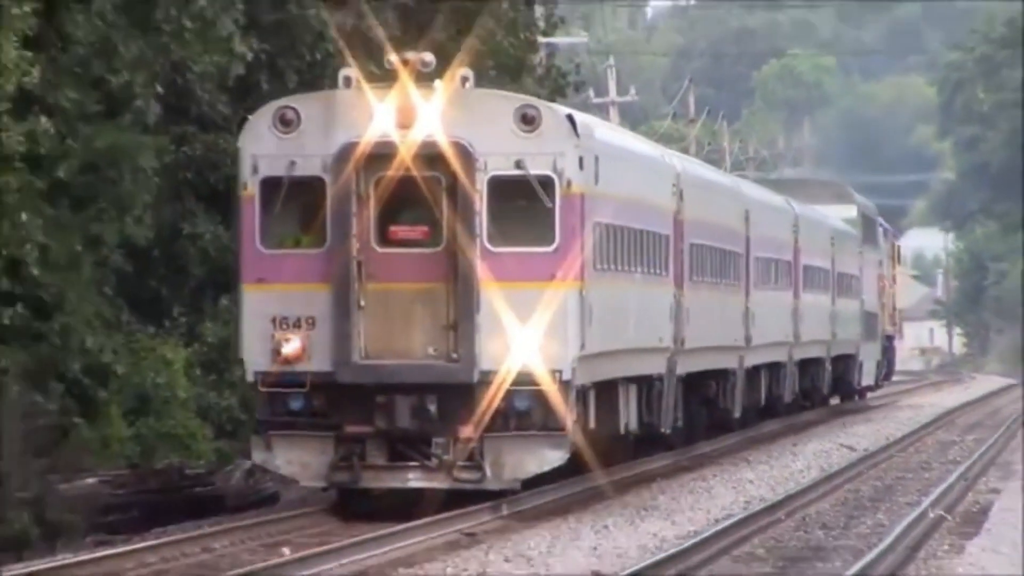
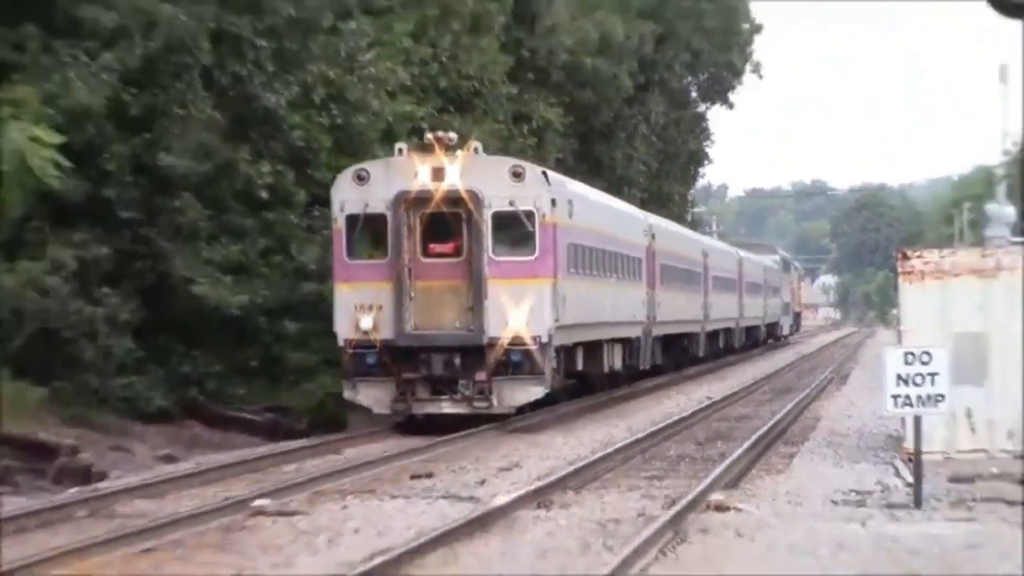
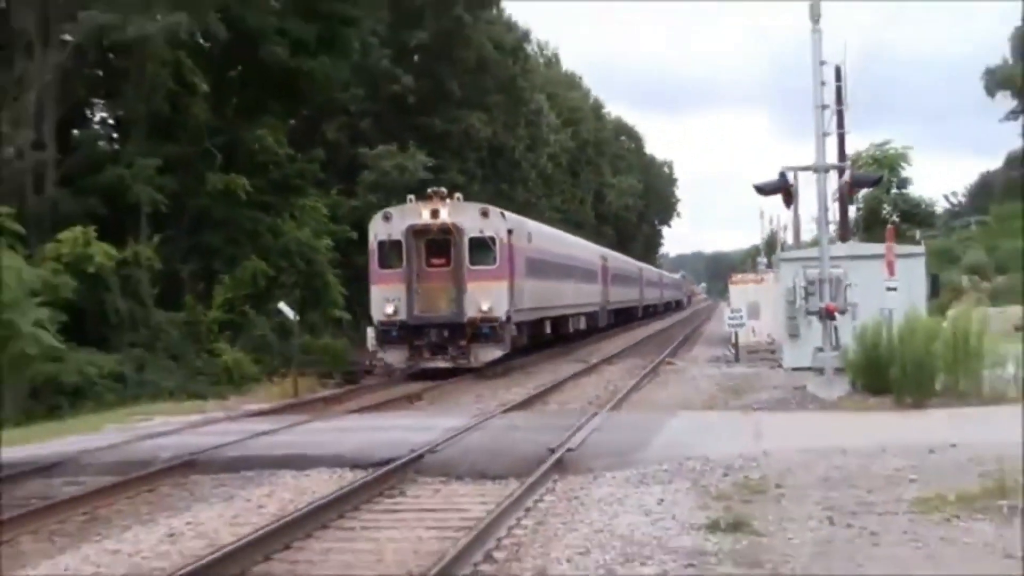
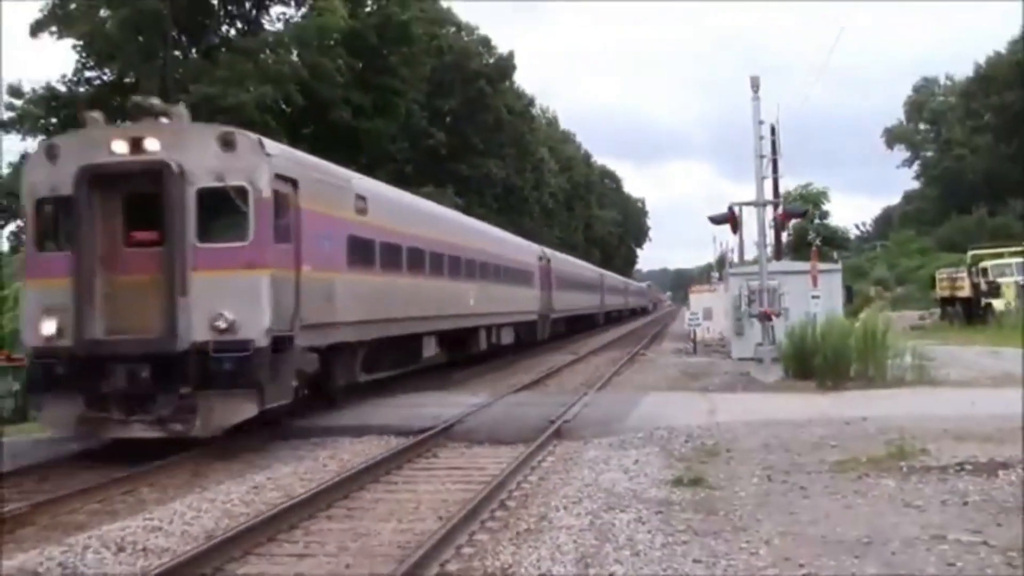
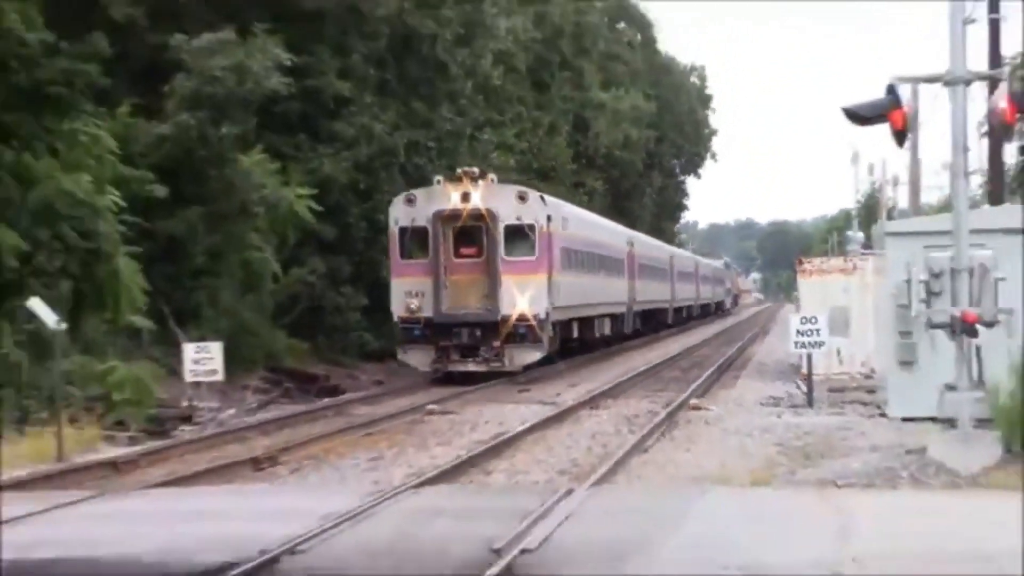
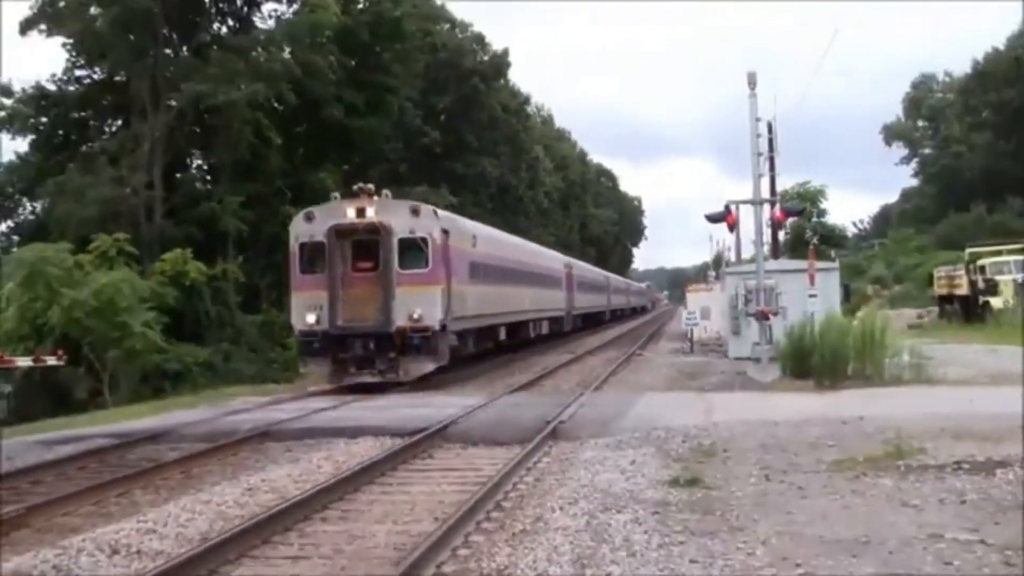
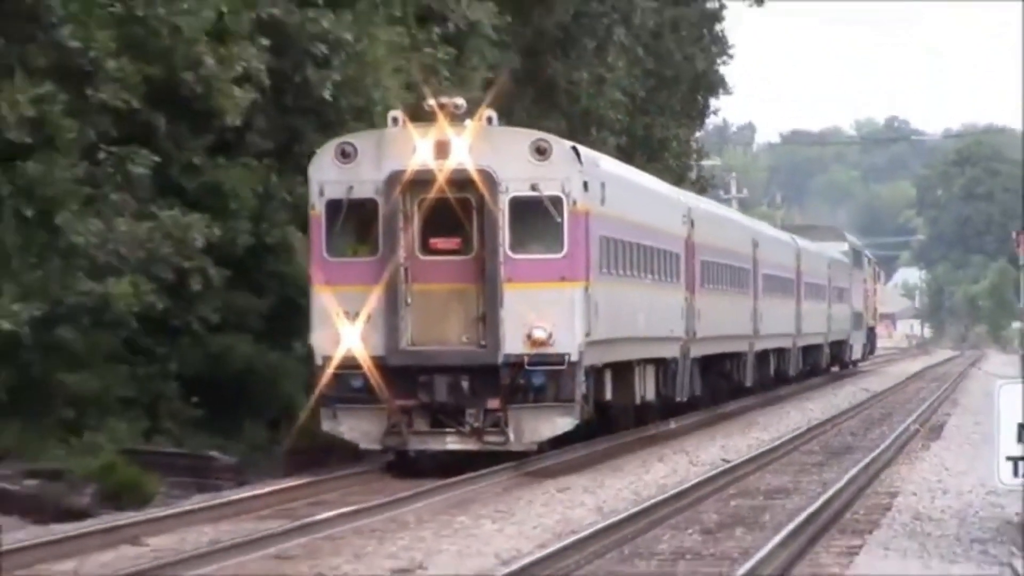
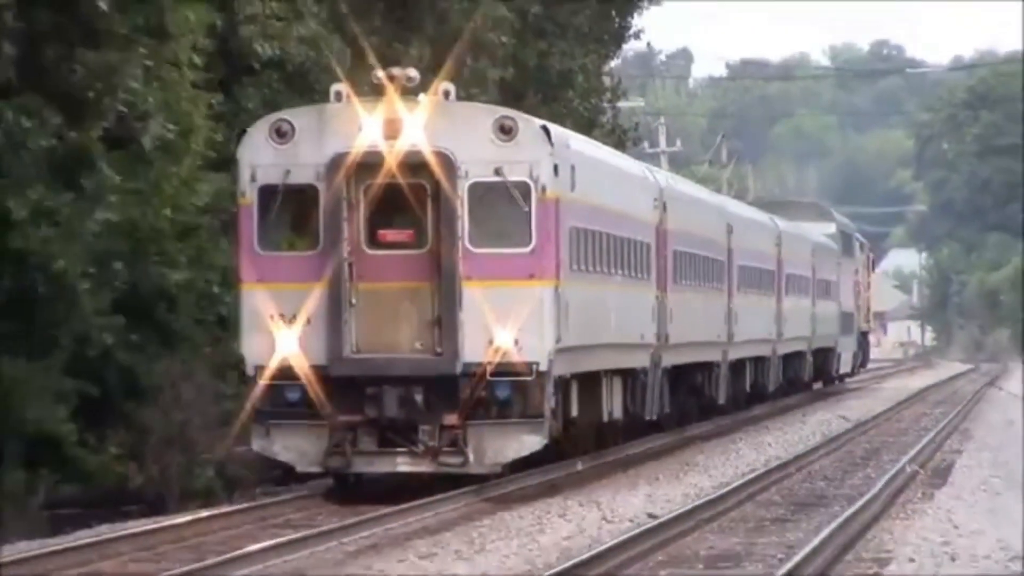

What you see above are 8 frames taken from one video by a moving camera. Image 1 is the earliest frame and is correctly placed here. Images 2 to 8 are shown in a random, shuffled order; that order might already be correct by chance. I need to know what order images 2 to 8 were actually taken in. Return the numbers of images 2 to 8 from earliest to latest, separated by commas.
8, 7, 2, 5, 3, 6, 4
